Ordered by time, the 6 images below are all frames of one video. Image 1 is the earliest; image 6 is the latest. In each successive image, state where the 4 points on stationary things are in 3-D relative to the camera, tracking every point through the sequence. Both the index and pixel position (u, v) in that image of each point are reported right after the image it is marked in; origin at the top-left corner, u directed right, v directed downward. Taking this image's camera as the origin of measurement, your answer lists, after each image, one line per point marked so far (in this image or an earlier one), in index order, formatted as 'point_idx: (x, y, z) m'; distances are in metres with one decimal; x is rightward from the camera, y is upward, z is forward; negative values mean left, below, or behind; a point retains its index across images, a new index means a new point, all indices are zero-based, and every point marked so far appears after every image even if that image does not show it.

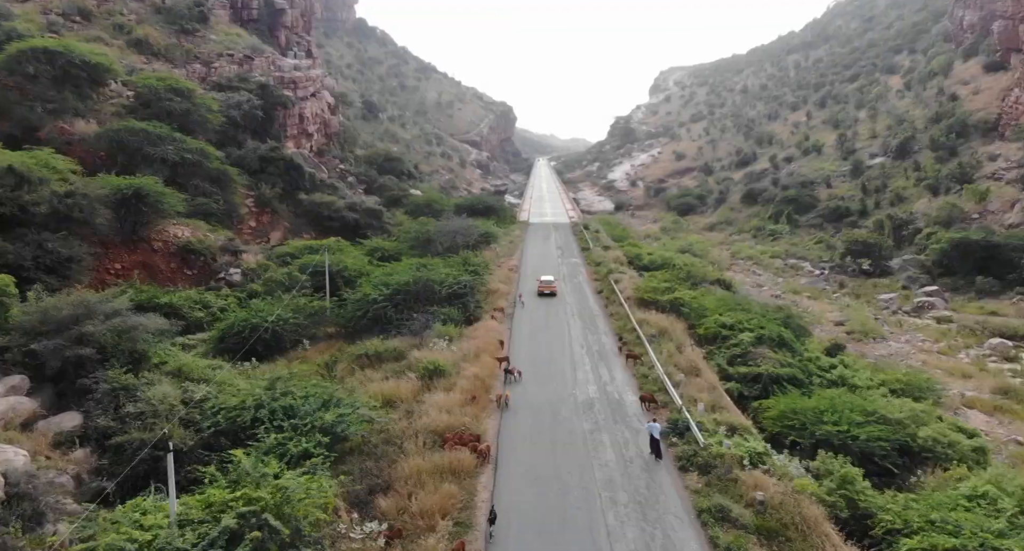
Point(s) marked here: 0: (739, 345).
0: (+7.9, -2.5, +18.7) m
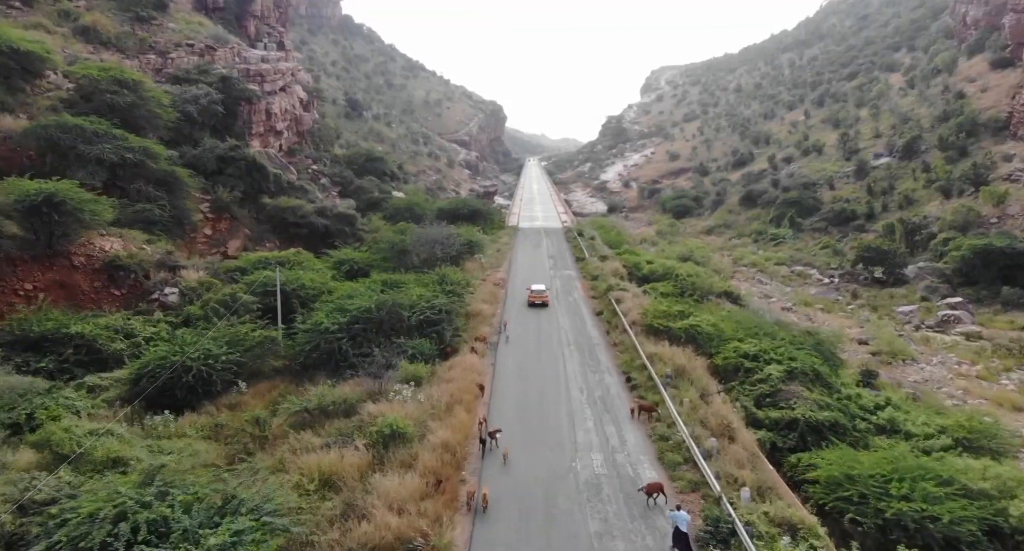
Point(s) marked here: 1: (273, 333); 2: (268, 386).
0: (+7.5, -3.1, +15.7) m
1: (-7.2, -1.8, +16.5) m
2: (-6.8, -3.1, +14.8) m
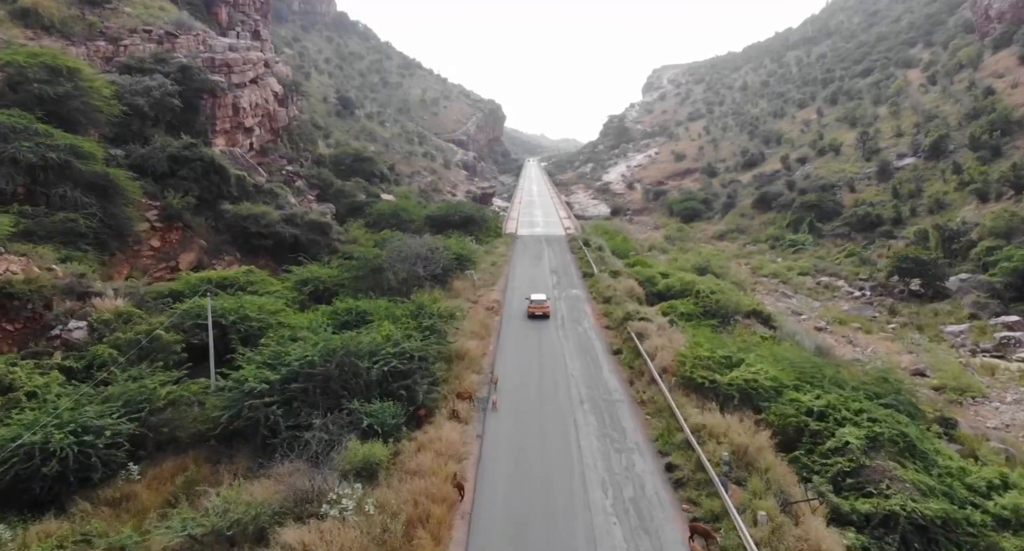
0: (+7.4, -4.0, +11.8) m
1: (-7.4, -2.6, +12.6) m
2: (-6.9, -3.9, +10.9) m
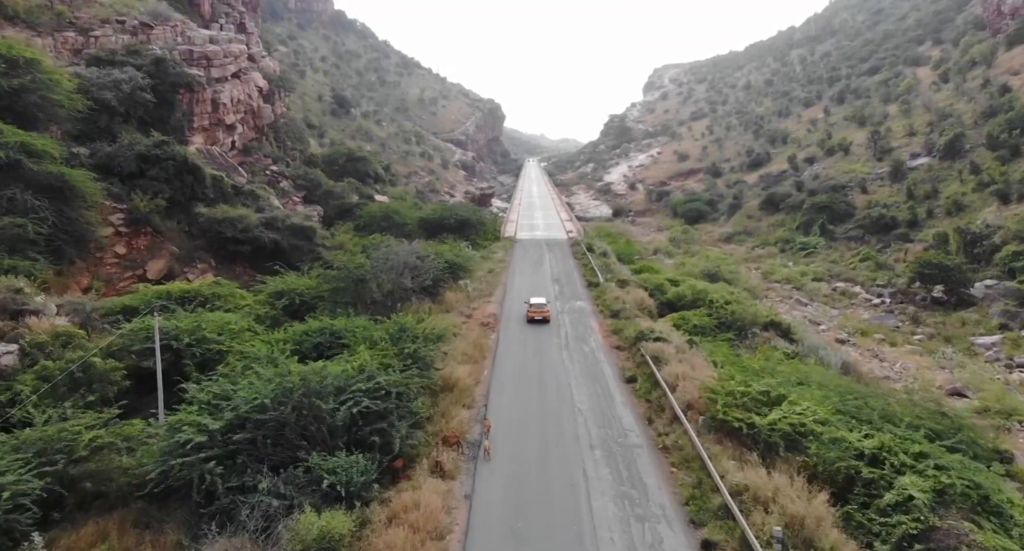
0: (+7.3, -4.4, +9.8) m
1: (-7.4, -3.0, +10.6) m
2: (-7.0, -4.3, +8.9) m
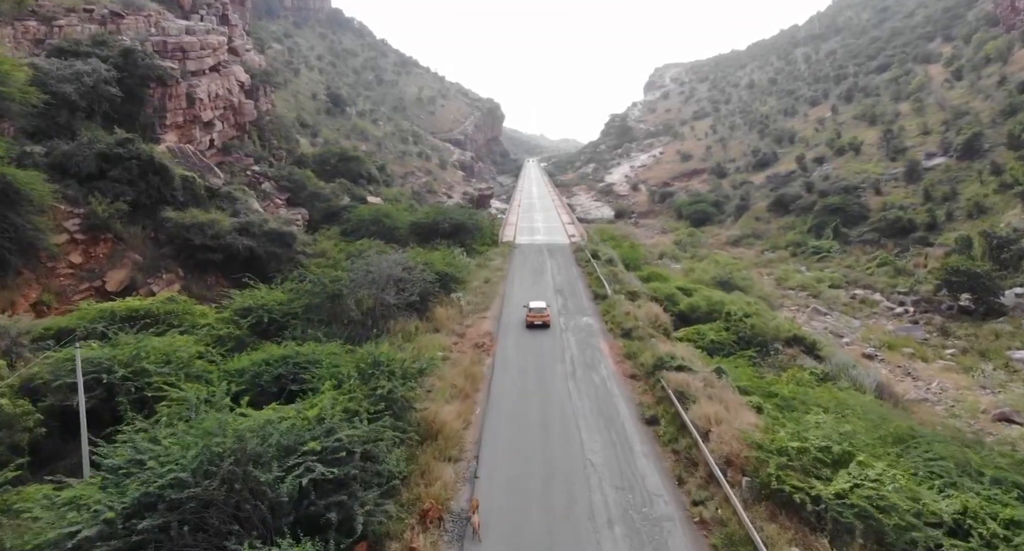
0: (+7.2, -4.8, +7.6) m
1: (-7.5, -3.4, +8.4) m
2: (-7.0, -4.7, +6.7) m
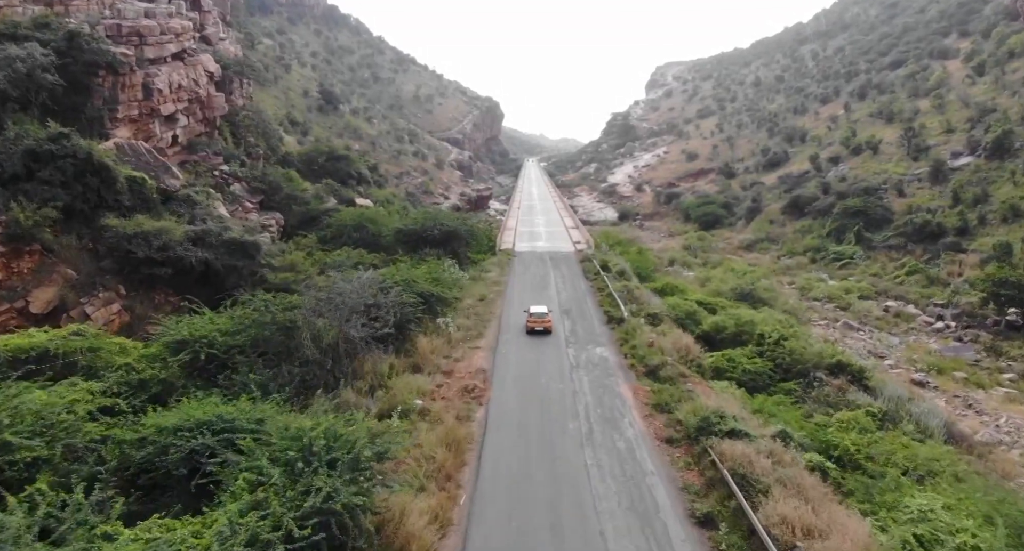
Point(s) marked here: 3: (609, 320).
0: (+7.2, -5.4, +4.5) m
1: (-7.5, -4.0, +5.3) m
2: (-7.1, -5.3, +3.6) m
3: (+3.2, -1.4, +17.5) m
